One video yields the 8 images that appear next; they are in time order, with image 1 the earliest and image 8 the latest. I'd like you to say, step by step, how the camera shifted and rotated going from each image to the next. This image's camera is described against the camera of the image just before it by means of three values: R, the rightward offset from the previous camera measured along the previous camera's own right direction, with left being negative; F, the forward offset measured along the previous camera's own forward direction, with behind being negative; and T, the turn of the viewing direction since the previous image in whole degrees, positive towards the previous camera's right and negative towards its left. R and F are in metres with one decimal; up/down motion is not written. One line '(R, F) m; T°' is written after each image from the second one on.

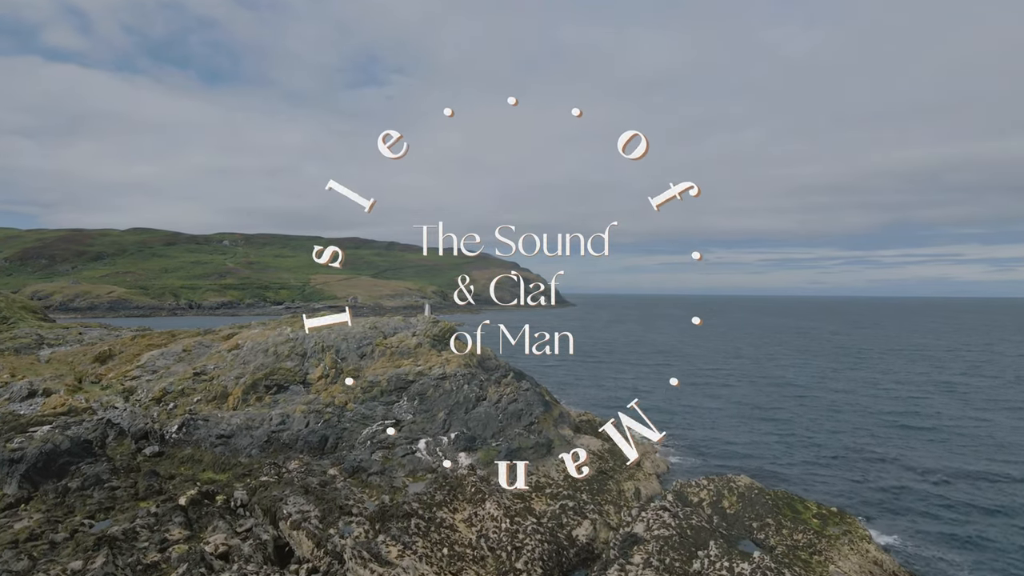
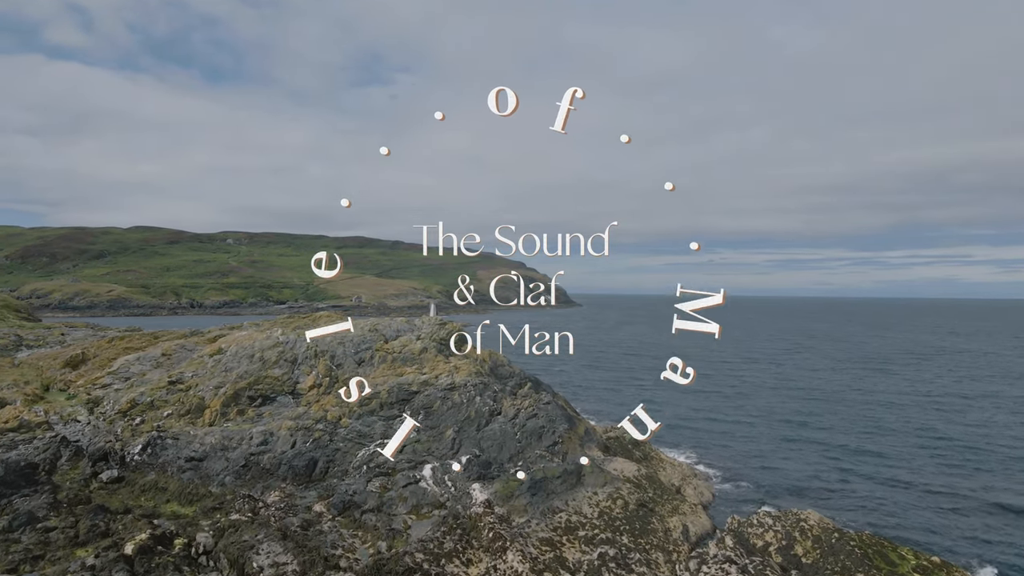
(-0.6, +3.4) m; -1°
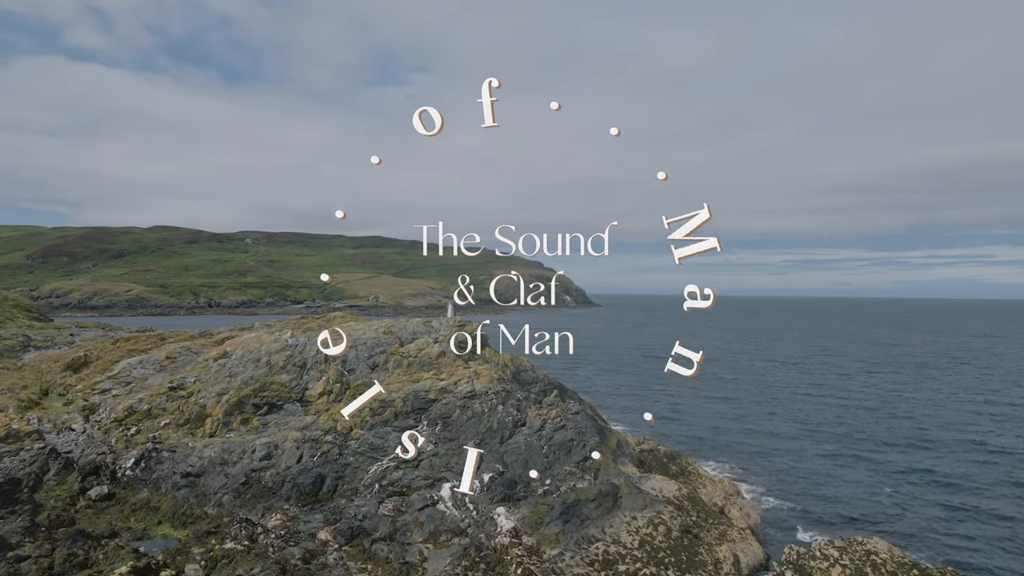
(-0.4, +1.9) m; -2°
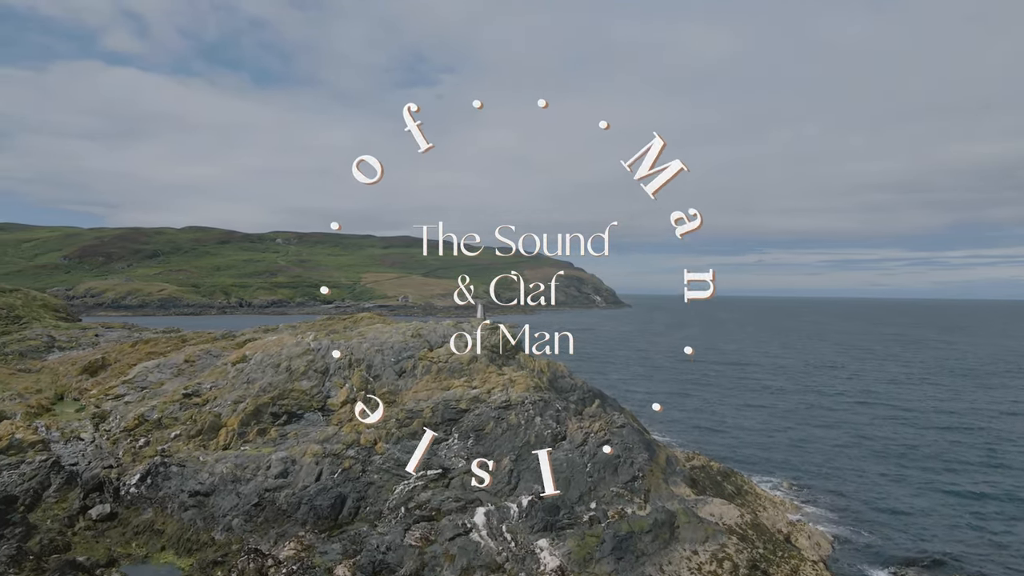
(-0.4, +2.0) m; -3°
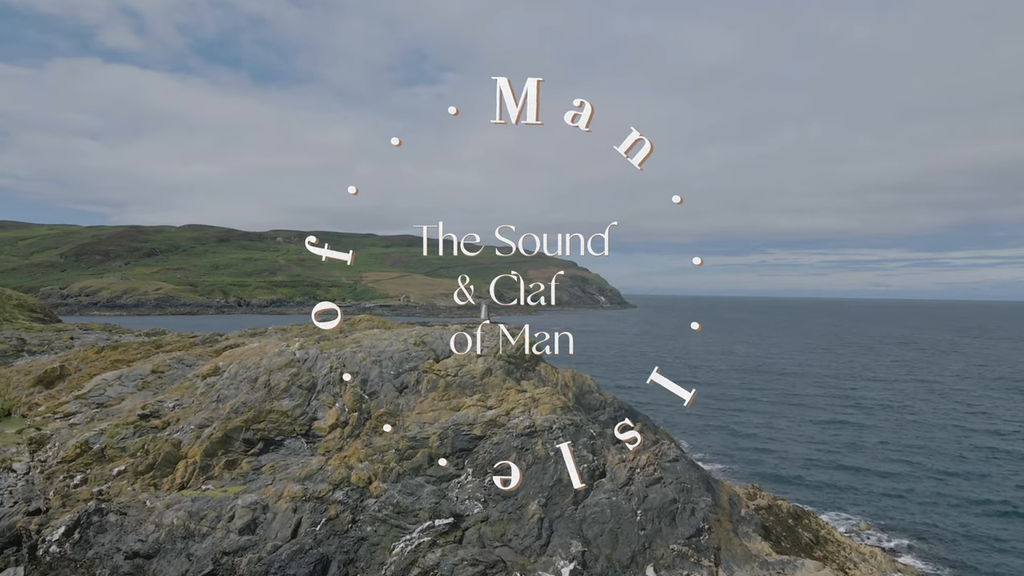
(-0.7, +3.6) m; 0°
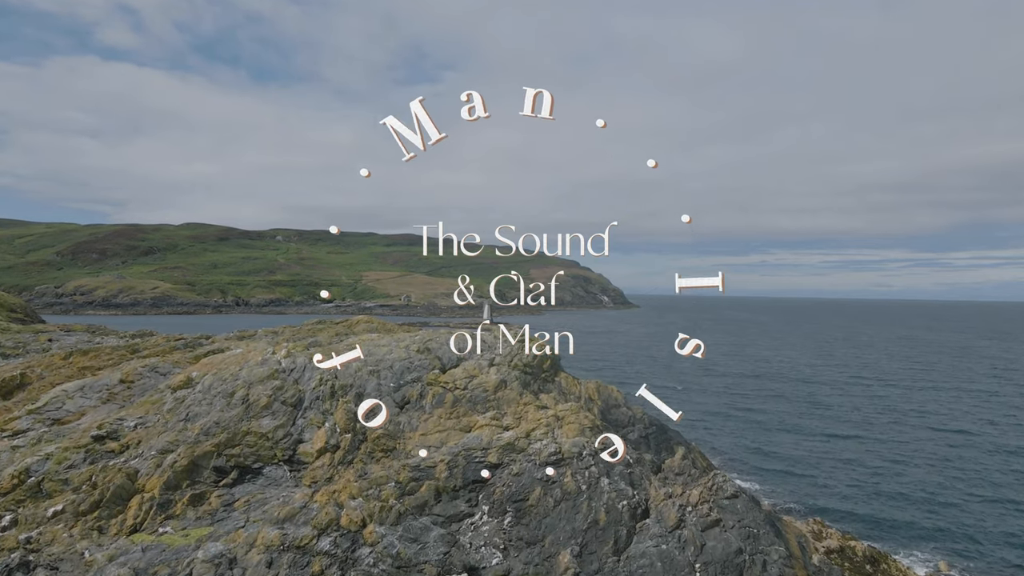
(-0.6, +2.6) m; 0°
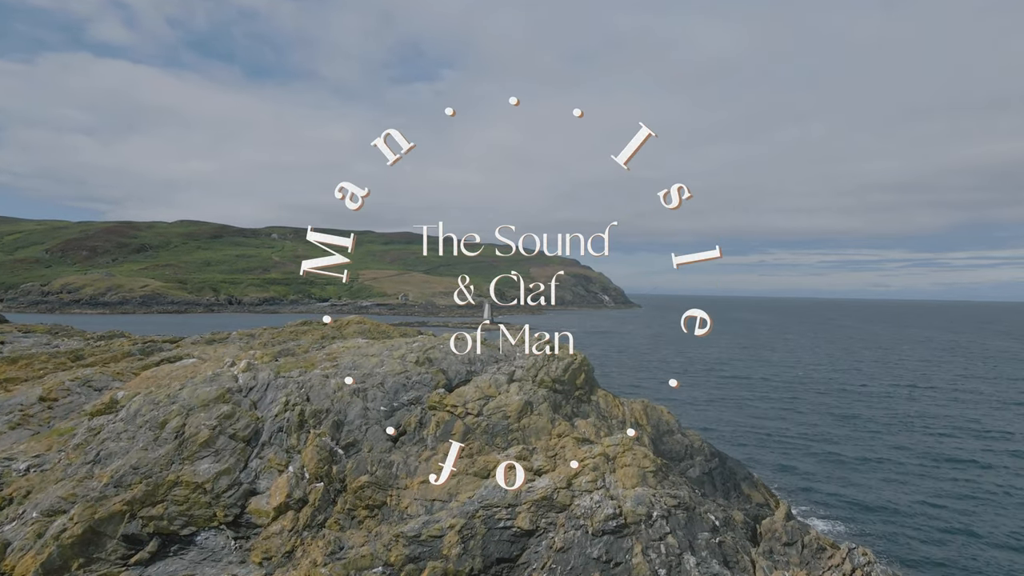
(-0.7, +4.1) m; 0°
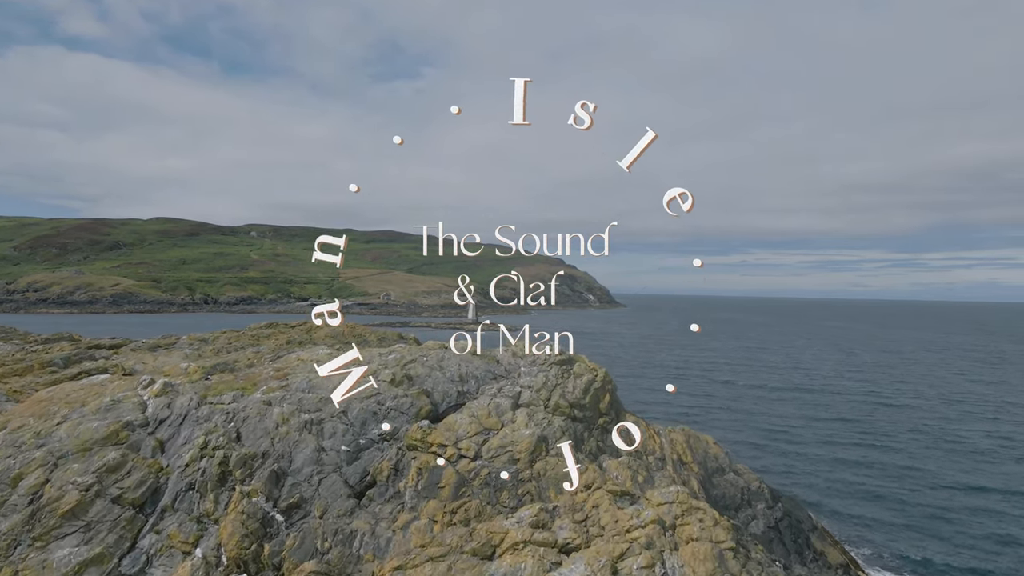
(-0.4, +3.5) m; +2°
